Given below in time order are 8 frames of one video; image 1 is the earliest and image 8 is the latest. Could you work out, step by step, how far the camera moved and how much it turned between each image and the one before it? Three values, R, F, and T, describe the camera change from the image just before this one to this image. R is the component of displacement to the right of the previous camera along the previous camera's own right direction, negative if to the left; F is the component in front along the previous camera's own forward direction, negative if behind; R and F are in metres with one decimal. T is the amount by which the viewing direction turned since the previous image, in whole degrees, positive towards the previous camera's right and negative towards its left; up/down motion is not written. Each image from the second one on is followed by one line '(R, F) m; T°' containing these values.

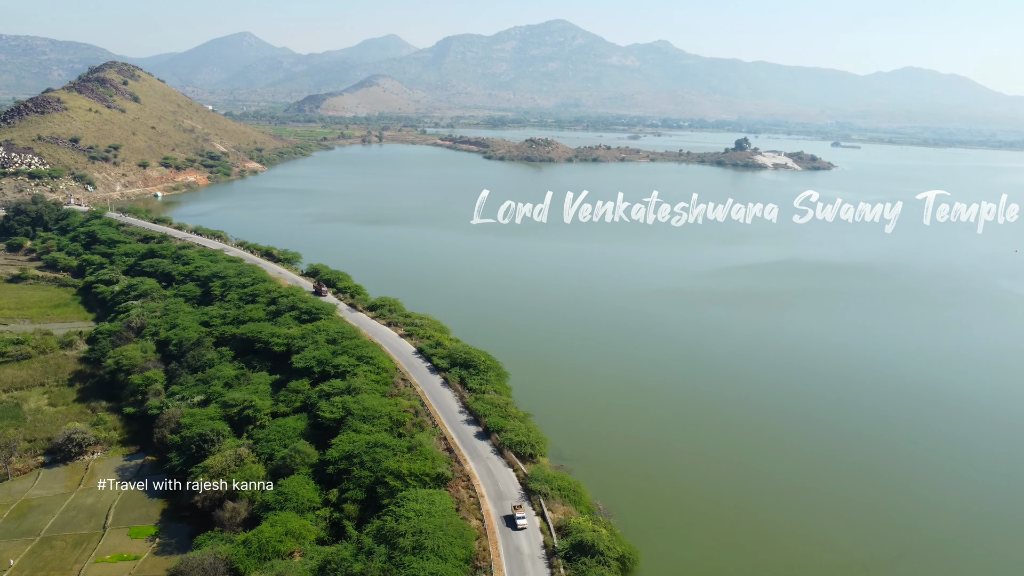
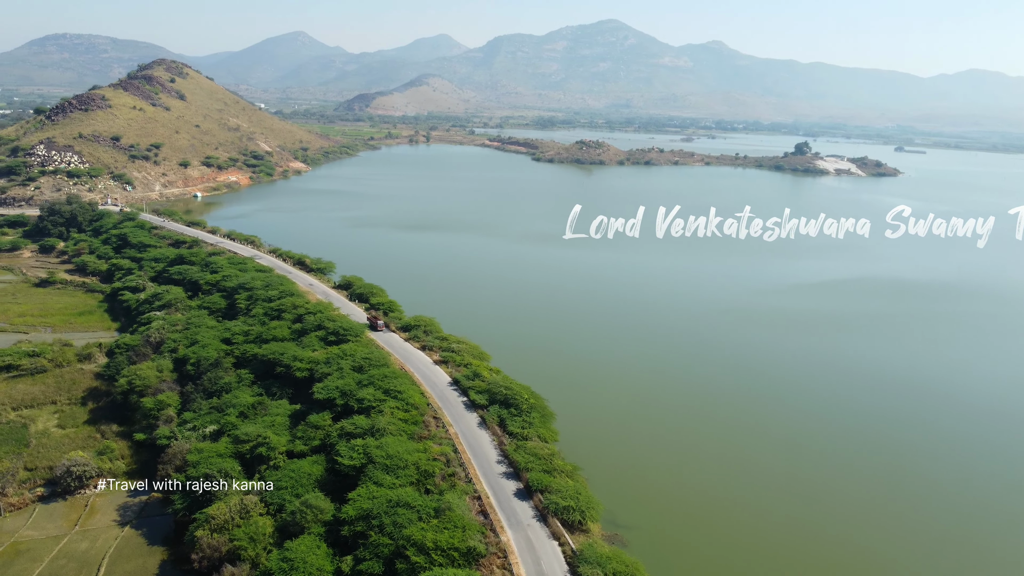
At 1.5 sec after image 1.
(-0.1, +3.0) m; -3°
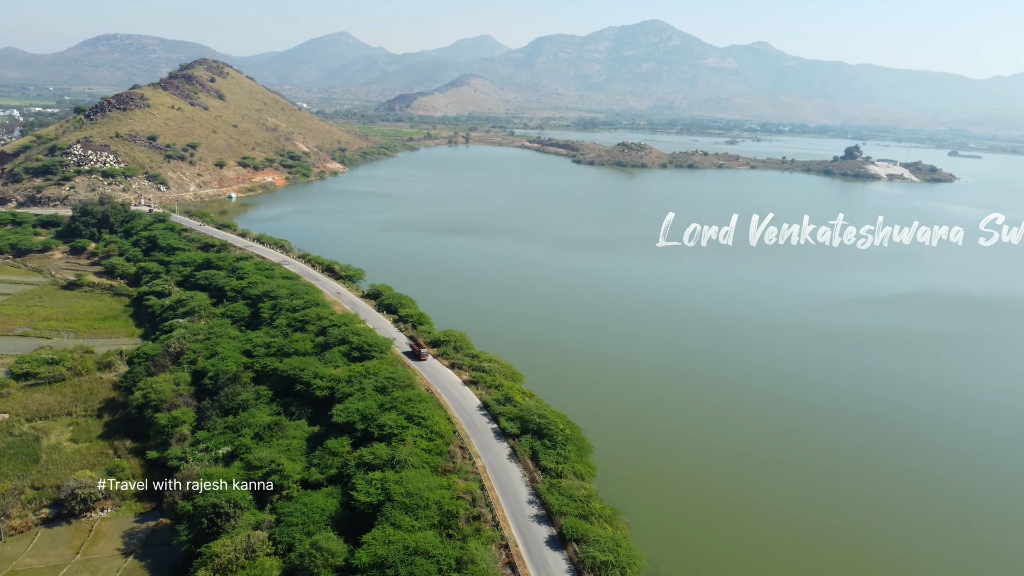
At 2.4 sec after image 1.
(+0.1, +1.9) m; -3°
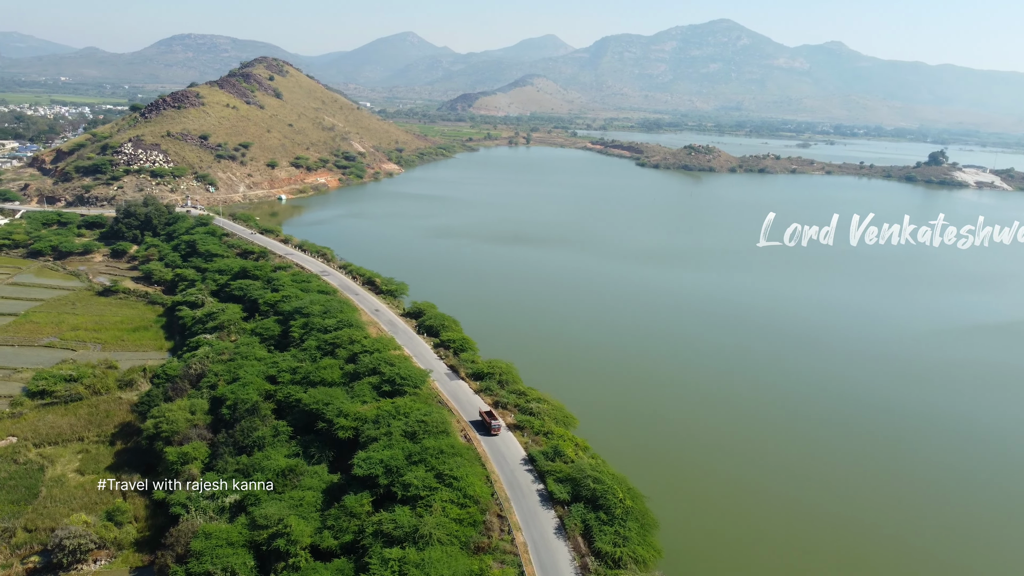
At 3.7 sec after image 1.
(+0.1, +3.3) m; -4°
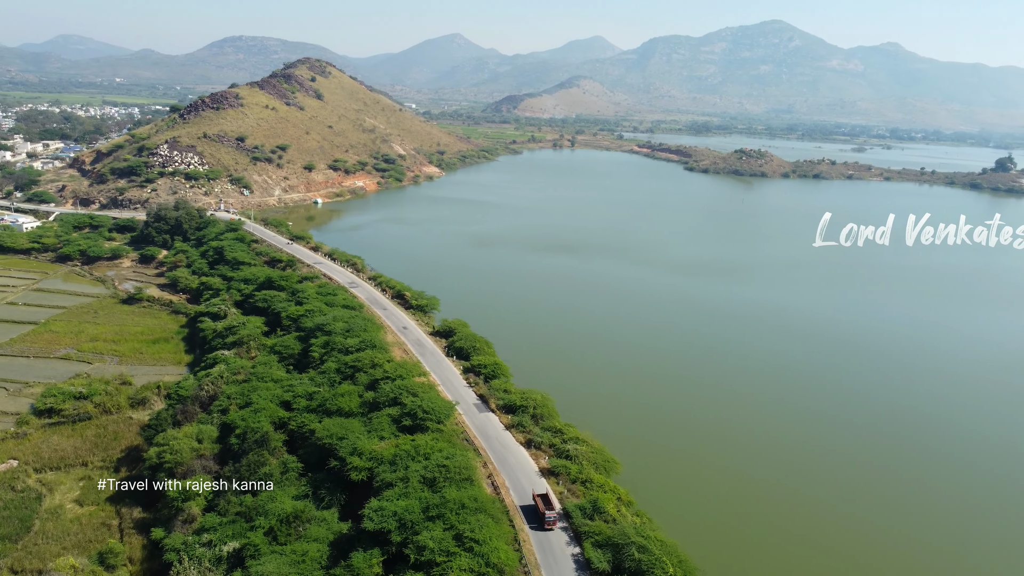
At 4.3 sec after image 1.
(+0.1, +2.4) m; -3°
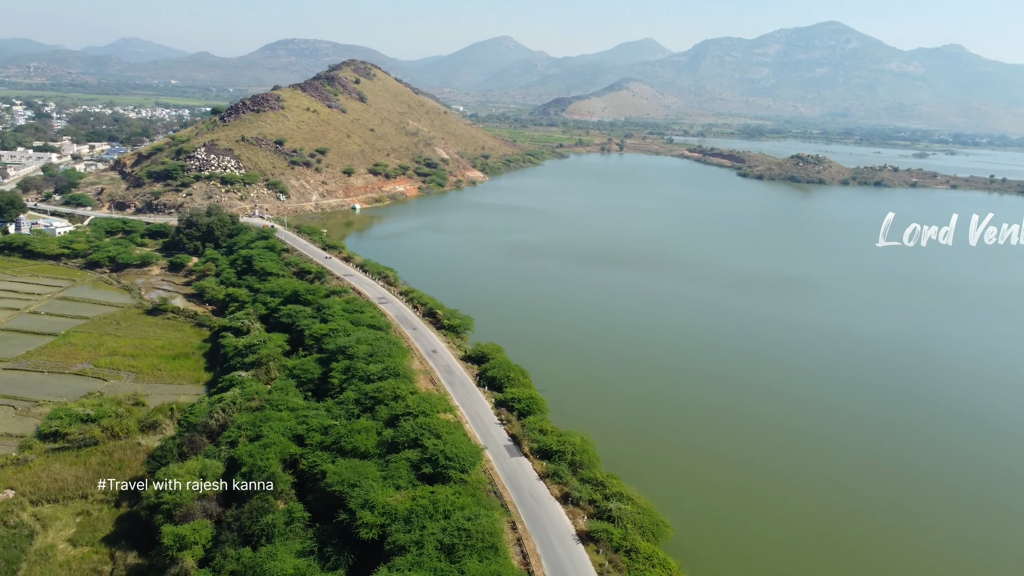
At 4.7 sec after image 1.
(+0.2, +2.5) m; -3°
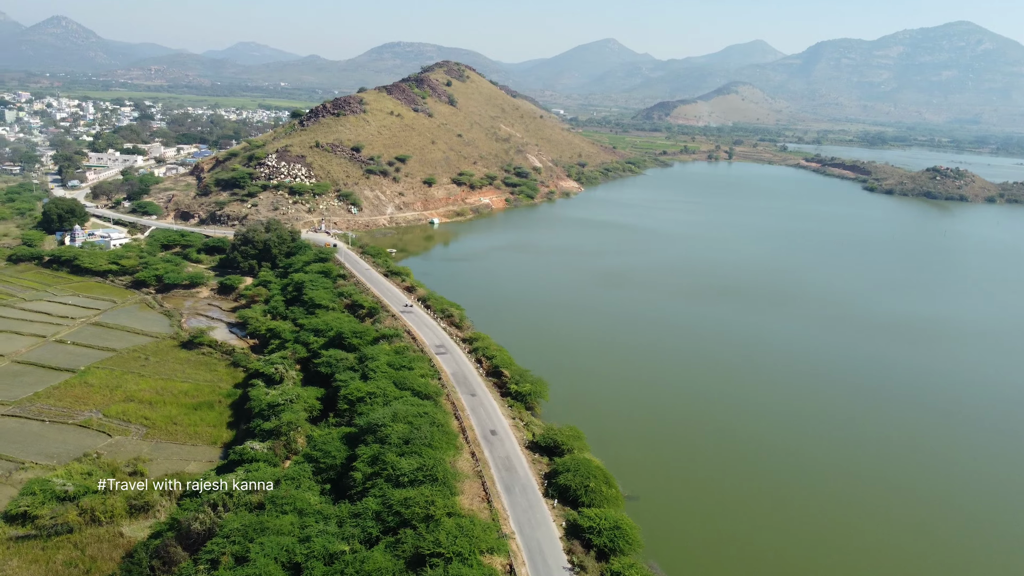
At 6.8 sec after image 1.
(+0.2, +6.1) m; -7°
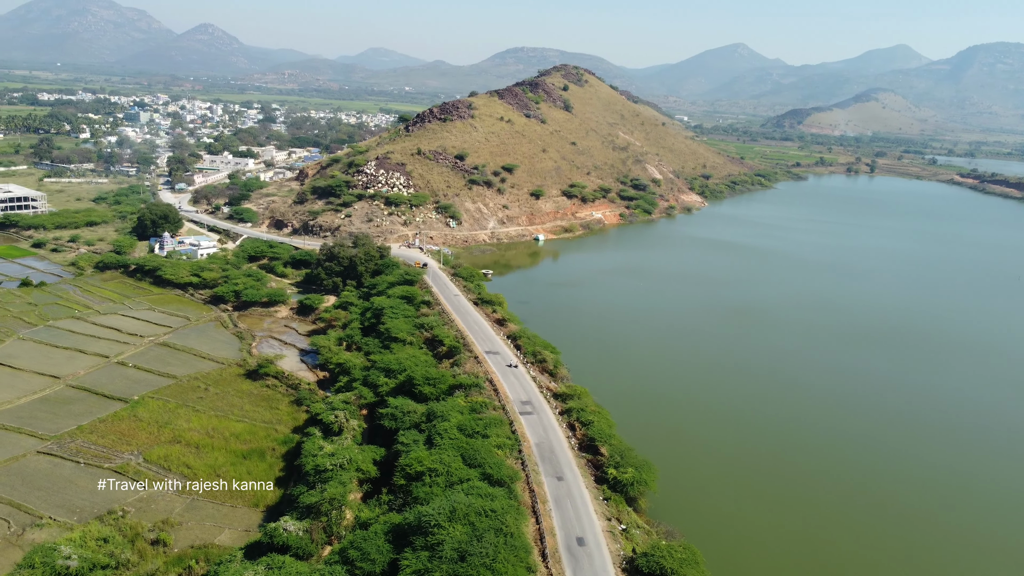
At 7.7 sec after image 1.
(+0.2, +4.7) m; -8°
